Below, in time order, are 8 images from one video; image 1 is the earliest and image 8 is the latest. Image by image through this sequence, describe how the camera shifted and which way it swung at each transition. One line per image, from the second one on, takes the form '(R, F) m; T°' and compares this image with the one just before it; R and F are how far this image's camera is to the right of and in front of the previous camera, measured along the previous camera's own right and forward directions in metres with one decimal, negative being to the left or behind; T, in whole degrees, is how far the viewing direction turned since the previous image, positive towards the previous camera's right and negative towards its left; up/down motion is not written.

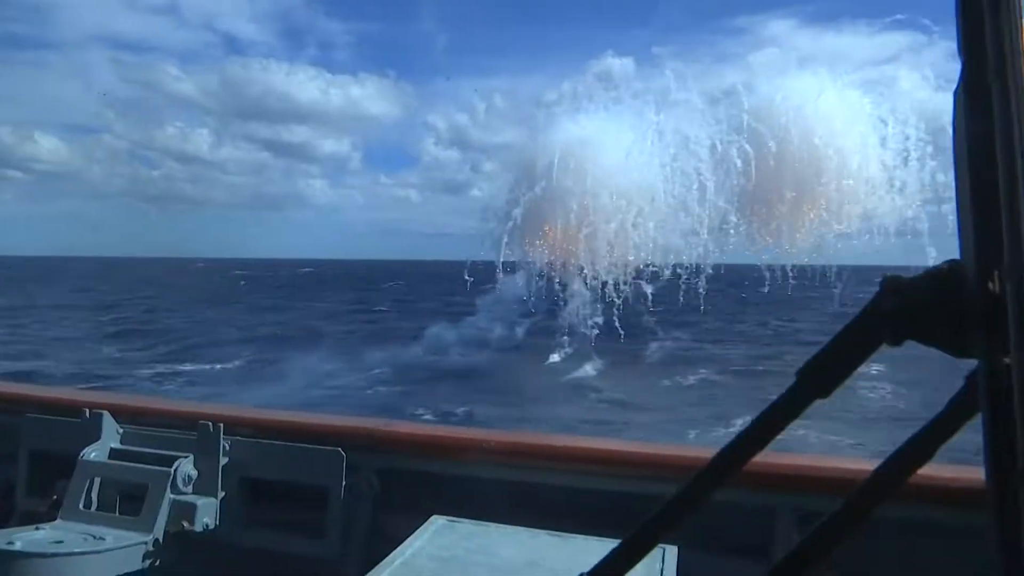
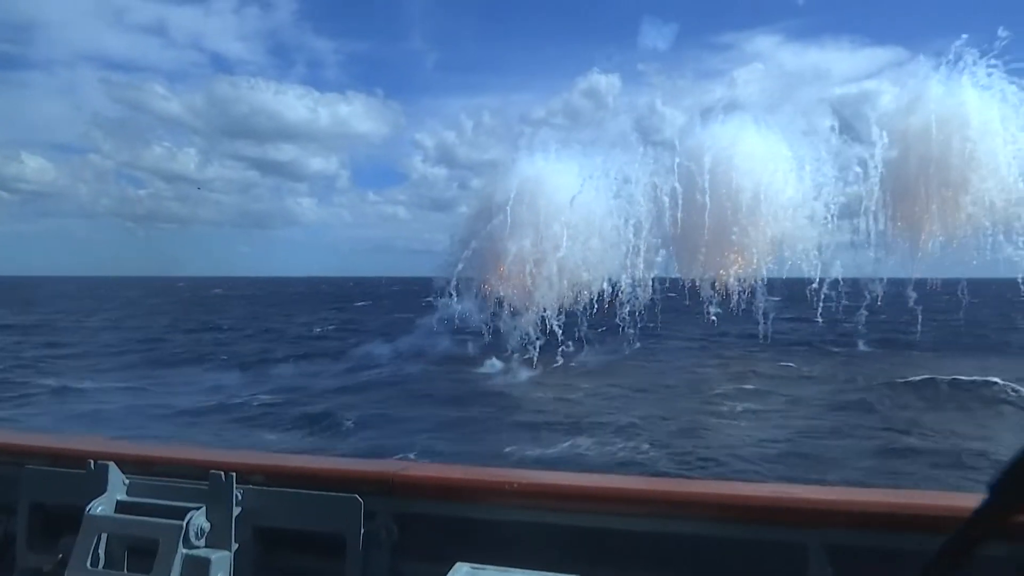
(-1.0, +1.2) m; +1°
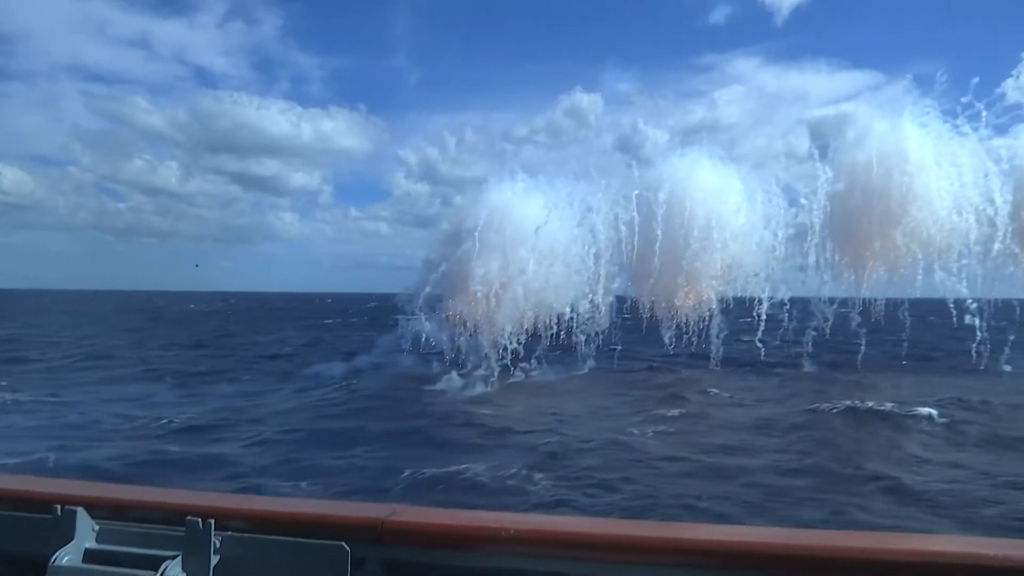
(+0.1, -0.1) m; +1°
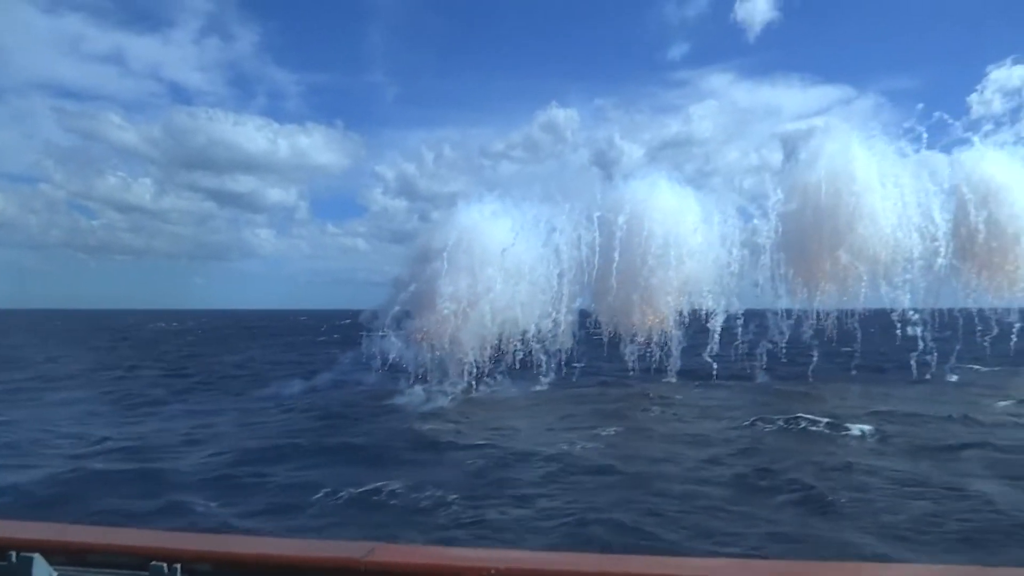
(+0.4, -0.1) m; +1°
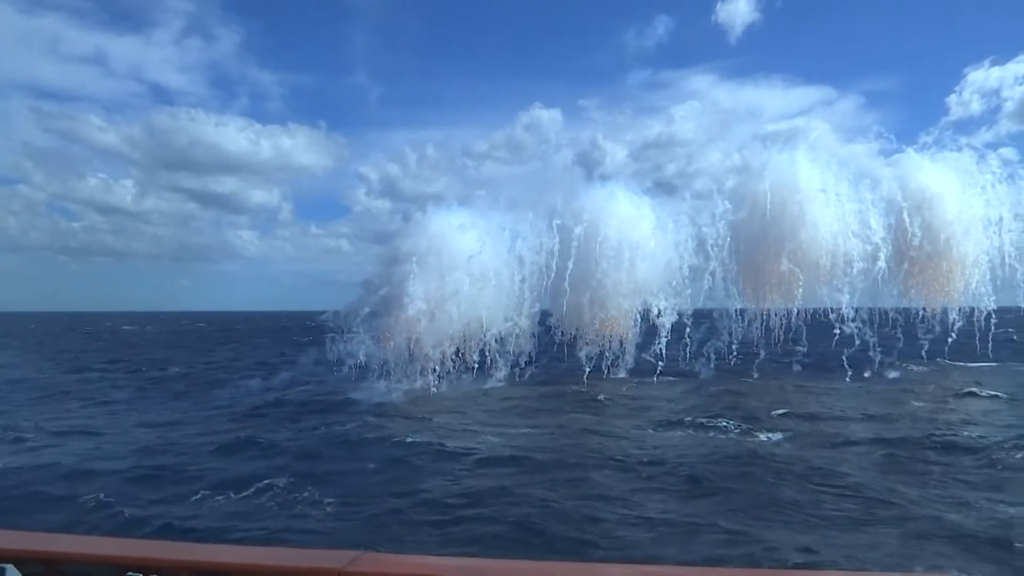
(-0.1, -0.7) m; +1°
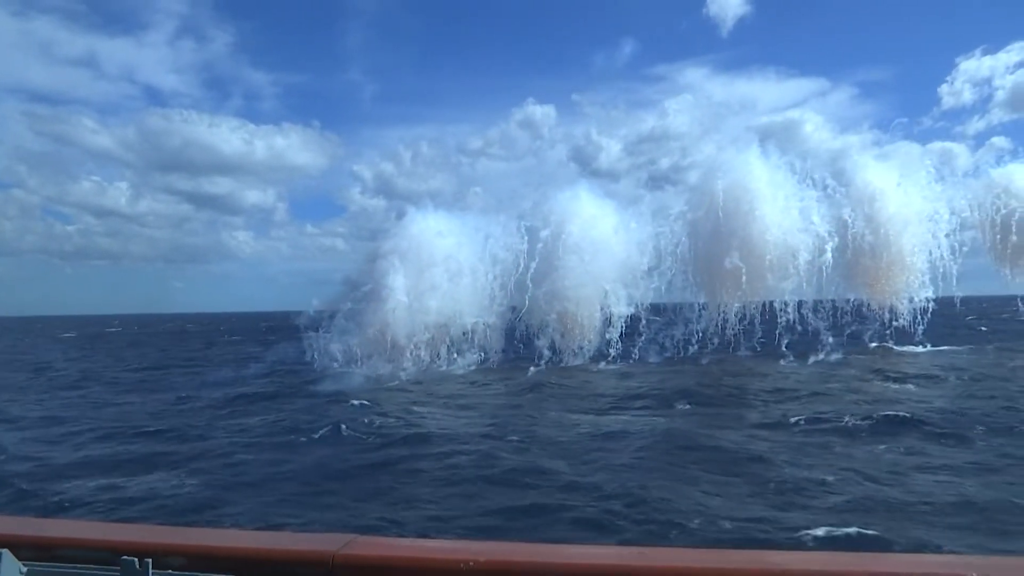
(+0.3, -0.1) m; 0°
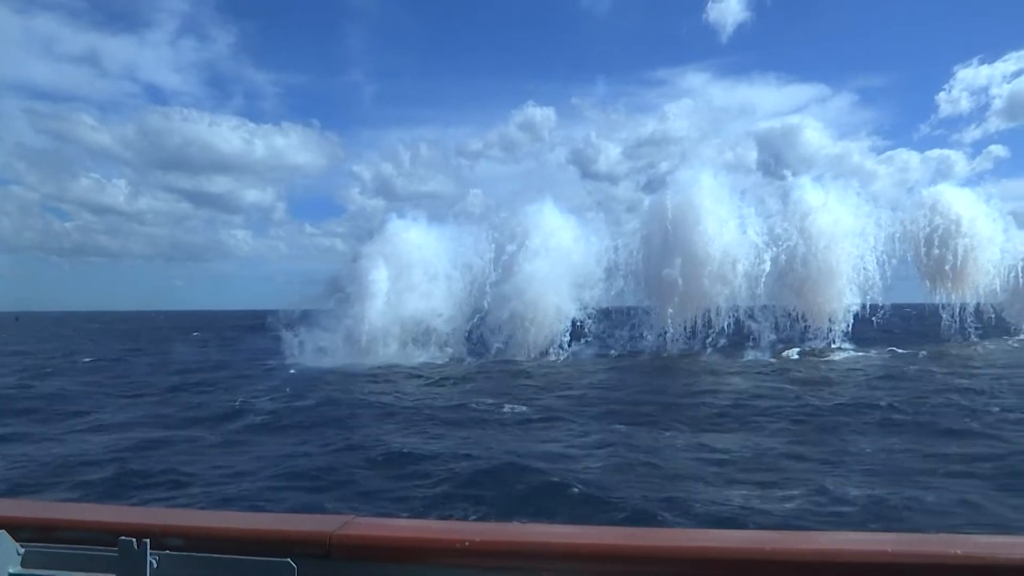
(+0.4, -0.2) m; 0°
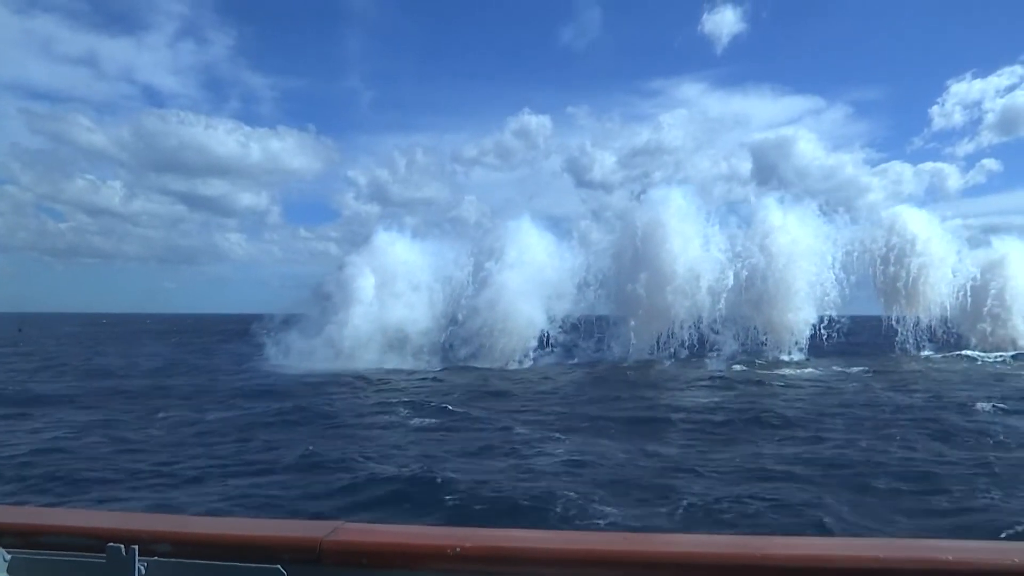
(+0.2, -0.2) m; 0°
